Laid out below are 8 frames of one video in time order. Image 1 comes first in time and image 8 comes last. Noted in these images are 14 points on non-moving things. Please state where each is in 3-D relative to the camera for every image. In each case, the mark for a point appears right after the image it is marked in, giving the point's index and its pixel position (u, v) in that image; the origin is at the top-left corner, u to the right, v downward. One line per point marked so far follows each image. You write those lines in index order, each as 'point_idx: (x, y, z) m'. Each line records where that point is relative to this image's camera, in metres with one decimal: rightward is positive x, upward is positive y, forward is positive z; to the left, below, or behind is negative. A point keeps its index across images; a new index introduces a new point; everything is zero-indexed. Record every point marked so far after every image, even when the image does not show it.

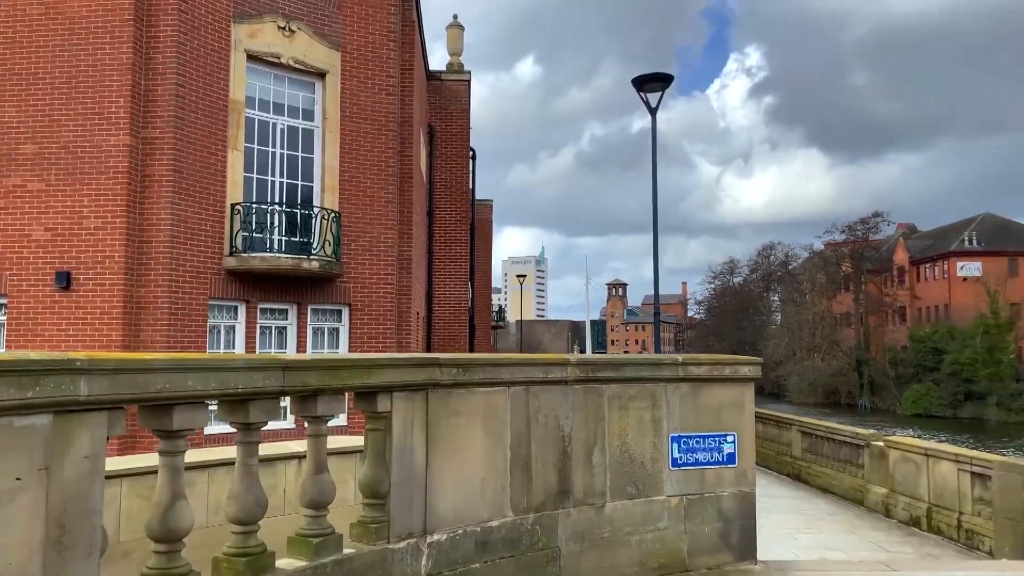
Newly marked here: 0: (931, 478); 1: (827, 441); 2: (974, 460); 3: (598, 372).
0: (+5.0, -2.3, +9.9) m
1: (+4.9, -2.4, +12.9) m
2: (+5.0, -1.9, +9.0) m
3: (+0.5, -0.5, +4.4) m
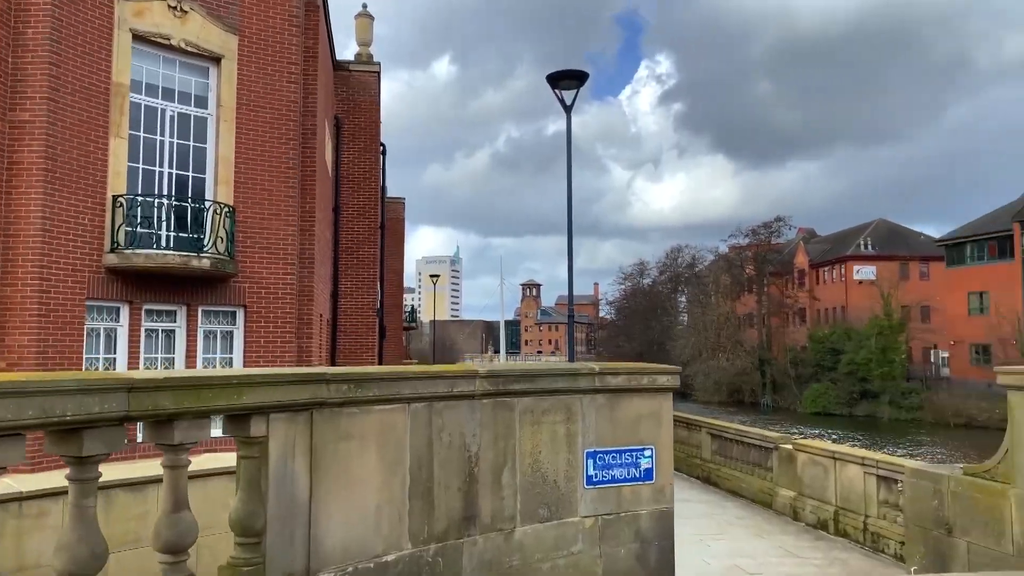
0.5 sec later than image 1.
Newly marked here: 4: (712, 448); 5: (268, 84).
0: (+3.9, -2.3, +9.9) m
1: (+3.5, -2.4, +13.0) m
2: (+4.0, -1.9, +9.1) m
3: (0.0, -0.5, +4.0) m
4: (+3.3, -2.7, +13.8) m
5: (-2.9, +2.4, +9.9) m
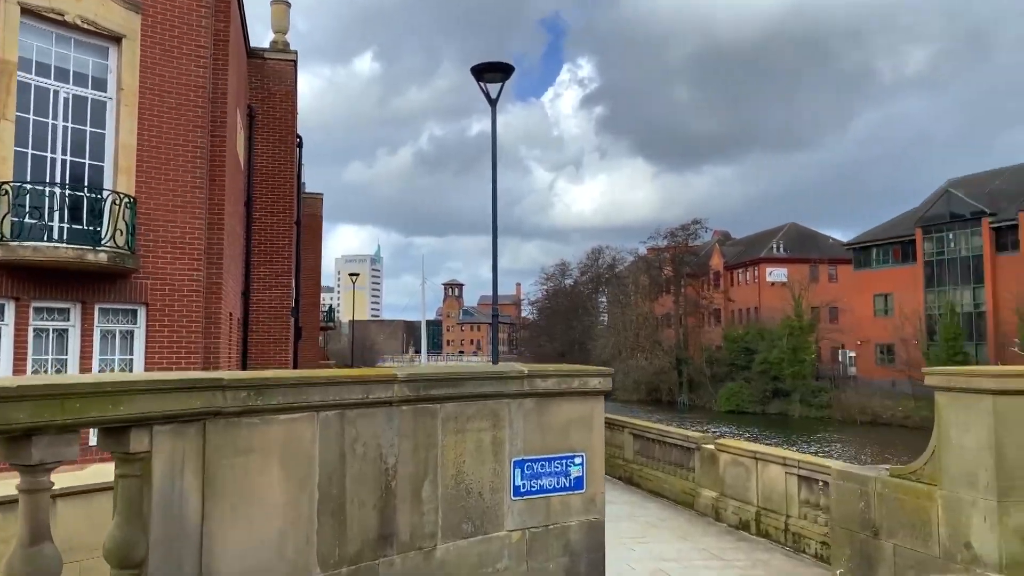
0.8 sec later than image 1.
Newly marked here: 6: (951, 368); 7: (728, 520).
0: (+3.0, -2.3, +9.9) m
1: (+2.3, -2.4, +12.9) m
2: (+3.2, -1.9, +9.1) m
3: (-0.4, -0.5, +3.7) m
4: (+2.0, -2.7, +13.7) m
5: (-3.8, +2.5, +9.3) m
6: (+2.7, -0.5, +5.1) m
7: (+2.7, -2.9, +10.5) m
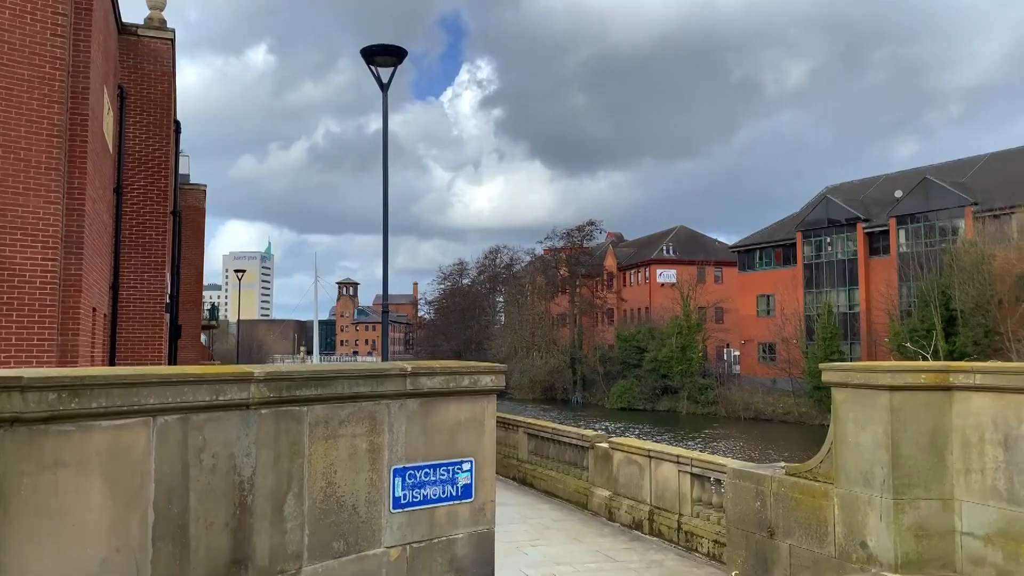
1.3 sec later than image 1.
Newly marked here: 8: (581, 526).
0: (+1.7, -2.3, +9.8) m
1: (+0.6, -2.4, +12.7) m
2: (+2.0, -1.9, +9.0) m
3: (-0.8, -0.4, +3.2) m
4: (+0.3, -2.6, +13.5) m
5: (-4.9, +2.6, +8.3) m
6: (+2.0, -0.5, +5.0) m
7: (+1.4, -2.9, +10.4) m
8: (+0.9, -2.9, +10.2) m
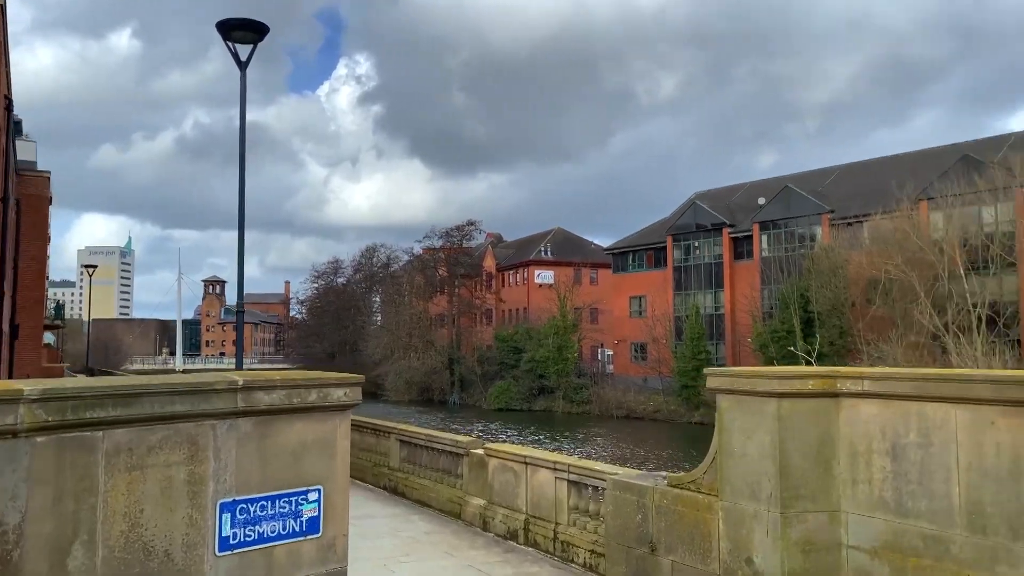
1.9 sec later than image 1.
0: (+0.2, -2.3, +9.5) m
1: (-1.3, -2.4, +12.2) m
2: (+0.6, -1.9, +8.7) m
3: (-1.3, -0.4, +2.6) m
4: (-1.7, -2.6, +12.9) m
5: (-6.1, +2.6, +7.0) m
6: (+1.3, -0.5, +4.7) m
7: (-0.2, -2.9, +9.9) m
8: (-0.7, -2.9, +9.7) m
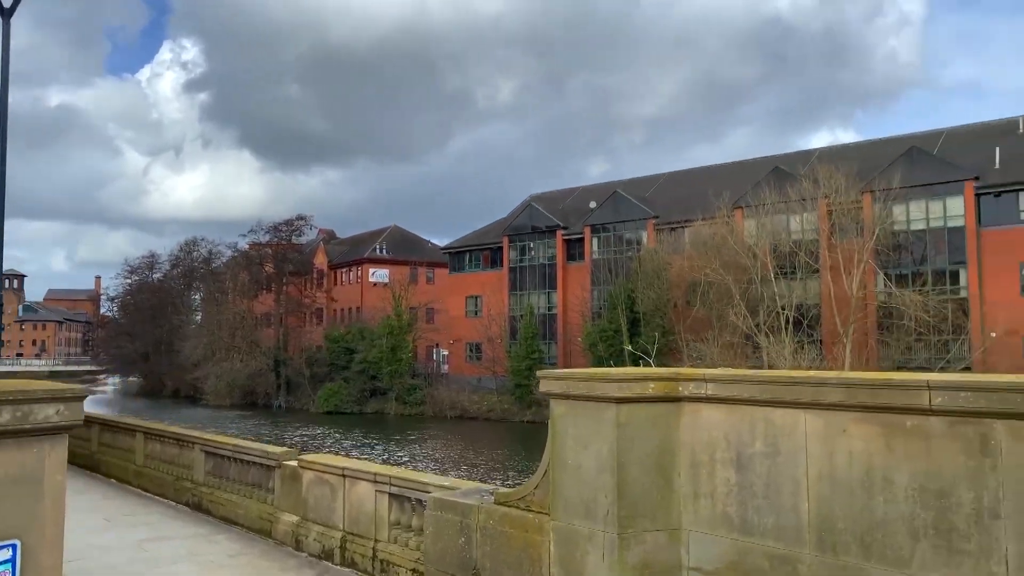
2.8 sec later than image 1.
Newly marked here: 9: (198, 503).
0: (-1.7, -2.2, +8.6) m
1: (-3.7, -2.3, +11.0) m
2: (-1.2, -1.9, +8.0) m
3: (-1.8, -0.3, +1.5) m
4: (-4.3, -2.5, +11.6) m
5: (-7.3, +2.7, +5.0) m
6: (+0.3, -0.4, +4.1) m
7: (-2.2, -2.8, +9.0) m
8: (-2.6, -2.9, +8.7) m
9: (-4.3, -3.0, +11.4) m
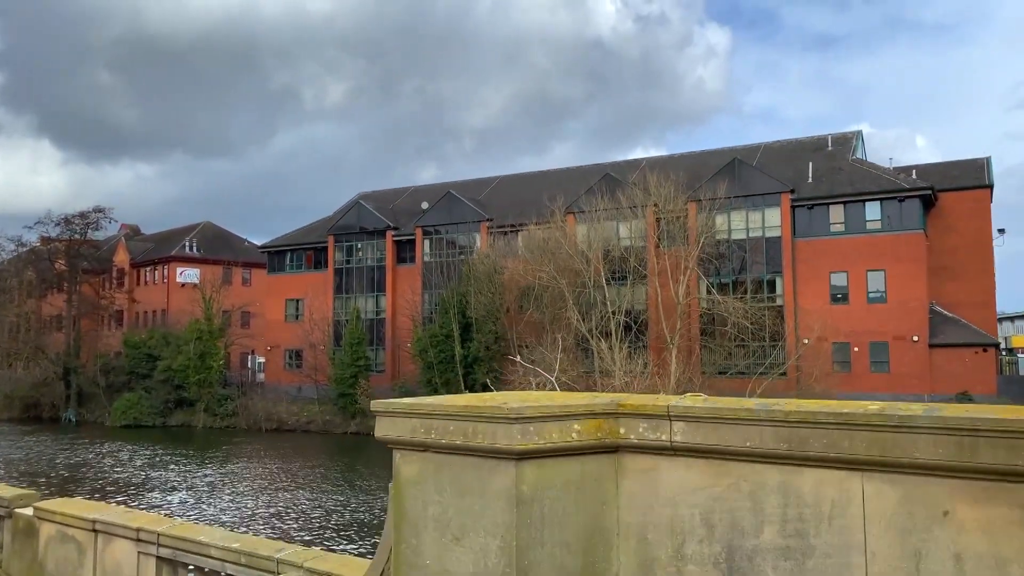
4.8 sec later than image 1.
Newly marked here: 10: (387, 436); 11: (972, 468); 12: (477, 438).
0: (-3.2, -2.1, +6.3) m
1: (-5.6, -2.2, +8.2) m
2: (-2.5, -1.8, +5.8) m
3: (-1.8, -0.2, -0.6) m
4: (-6.3, -2.4, +8.7) m
5: (-7.8, +2.9, +1.6) m
6: (-0.2, -0.3, +2.4) m
7: (-3.7, -2.7, +6.6) m
8: (-4.1, -2.8, +6.2) m
9: (-6.3, -2.9, +8.5) m
10: (-0.4, -0.4, +2.5) m
11: (+1.0, -0.4, +1.8) m
12: (-0.1, -0.4, +2.3) m
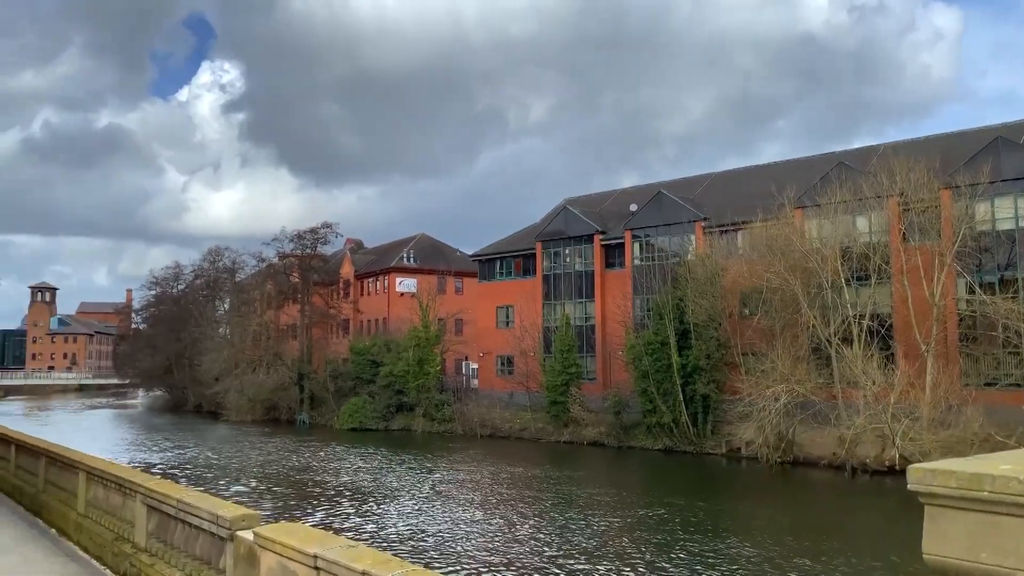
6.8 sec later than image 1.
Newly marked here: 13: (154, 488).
0: (-1.2, -2.1, +5.3) m
1: (-3.1, -2.2, +7.7) m
2: (-0.7, -1.7, +4.6) m
3: (-1.6, 0.0, -1.7) m
4: (-3.7, -2.4, +8.3) m
5: (-6.9, +2.9, +2.0) m
6: (+0.6, -0.2, +0.8) m
7: (-1.7, -2.7, +5.7) m
8: (-2.1, -2.7, +5.4) m
9: (-3.7, -2.9, +8.2) m
10: (+0.5, -0.3, +0.9) m
11: (+1.7, -0.2, -0.1) m
12: (+0.7, -0.3, +0.7) m
13: (-3.6, -2.0, +8.3) m
